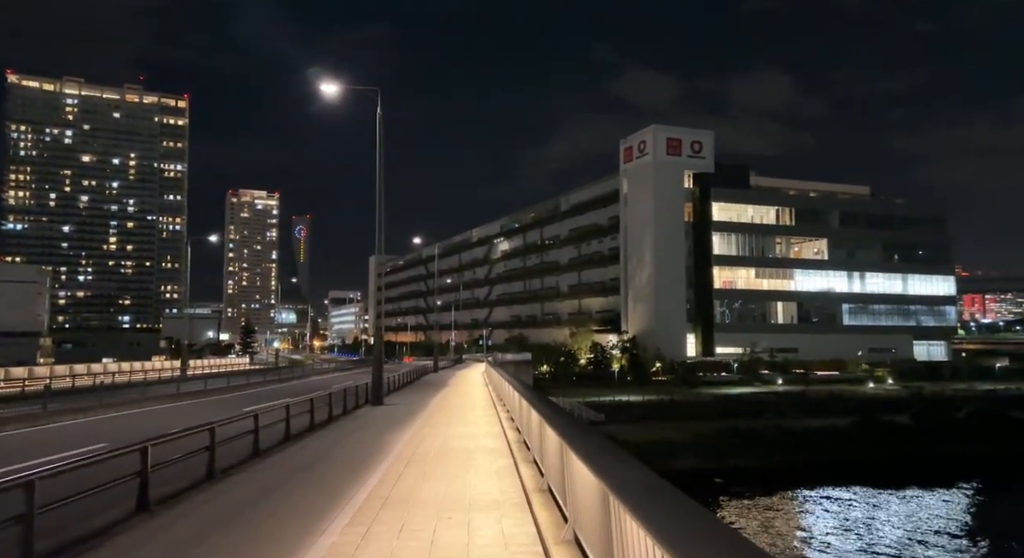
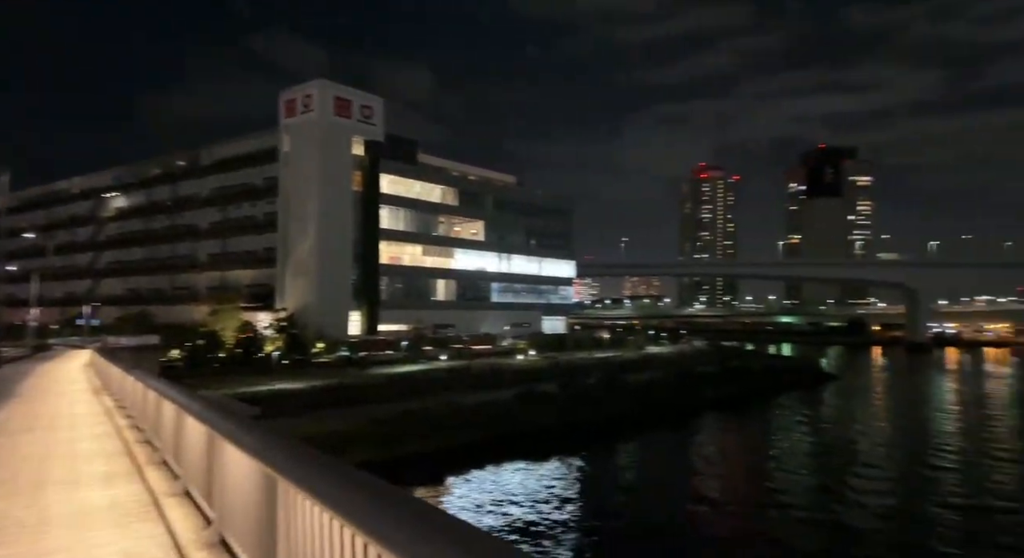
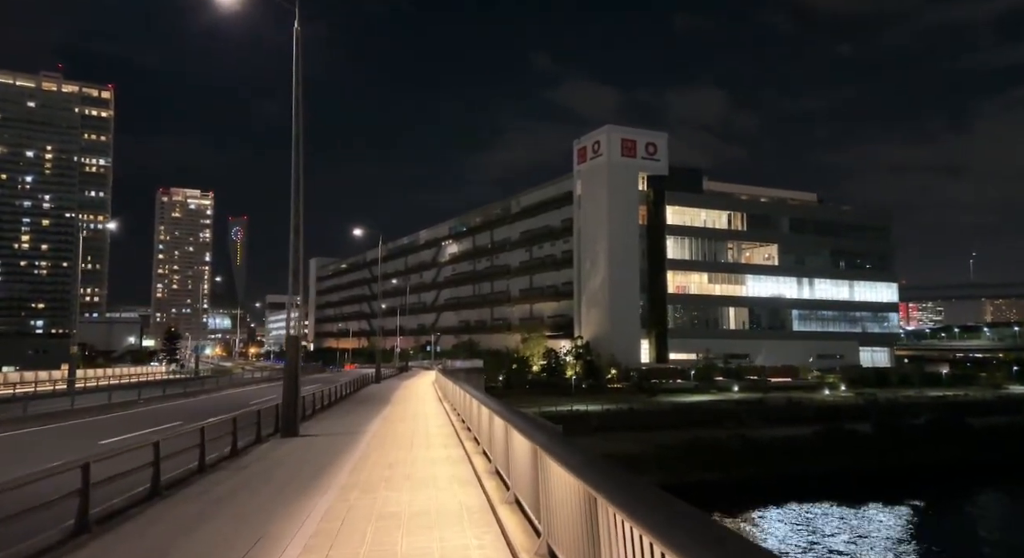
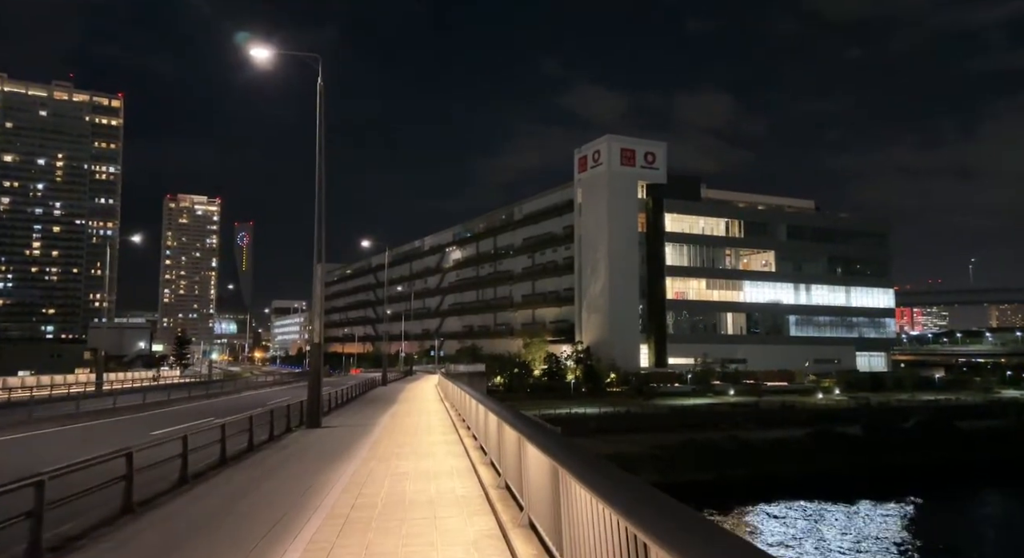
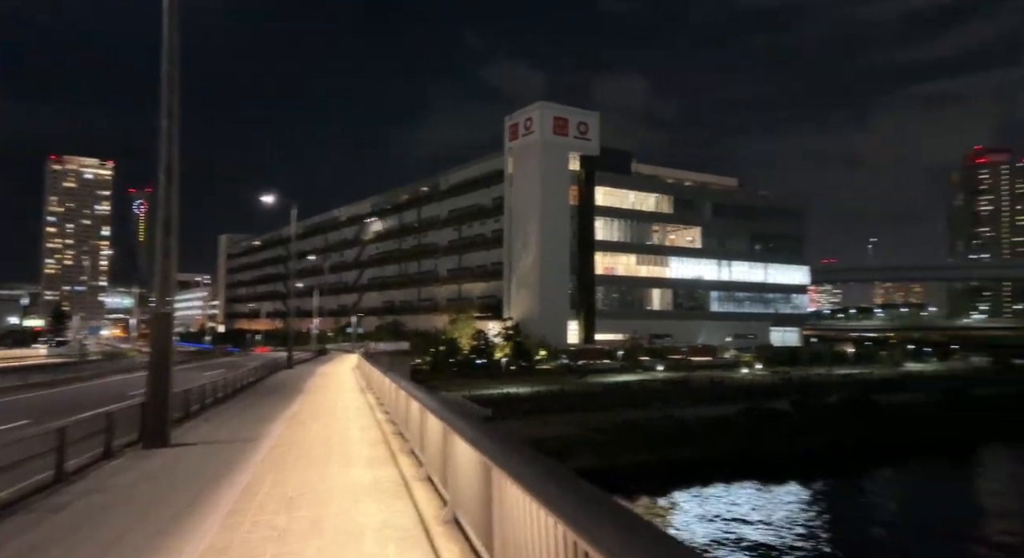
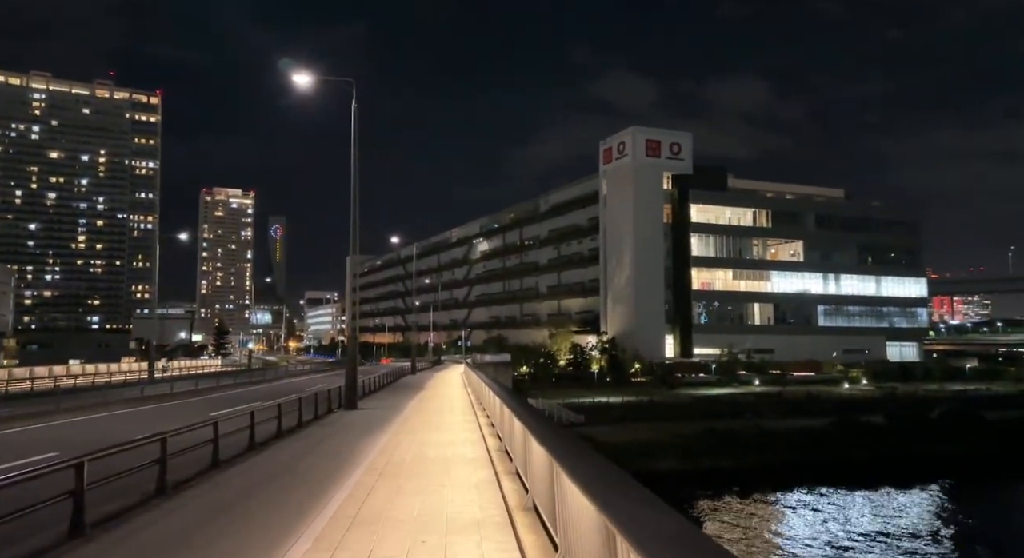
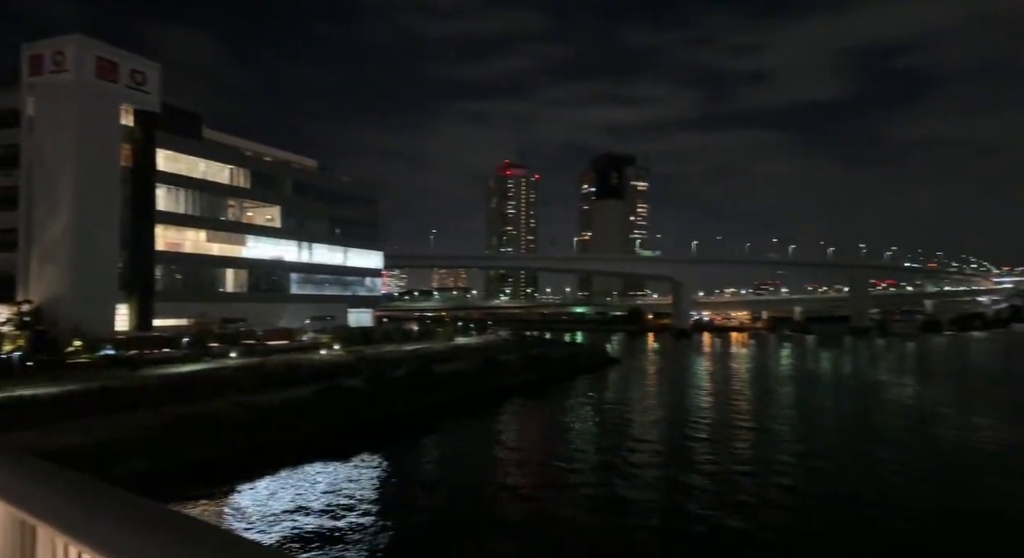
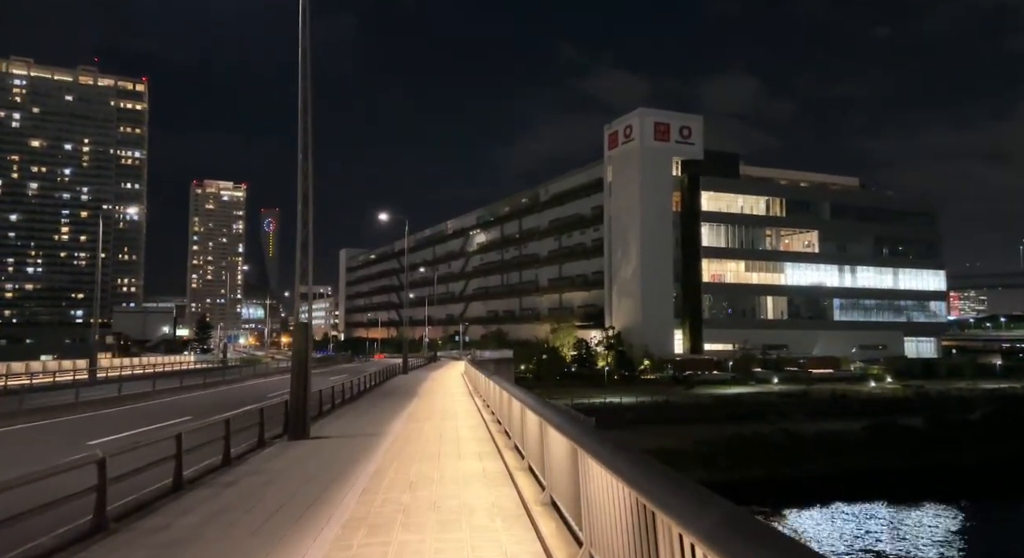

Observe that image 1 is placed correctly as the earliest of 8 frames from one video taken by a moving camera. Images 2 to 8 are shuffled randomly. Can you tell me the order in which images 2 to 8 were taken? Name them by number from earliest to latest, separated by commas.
6, 4, 3, 8, 5, 2, 7
